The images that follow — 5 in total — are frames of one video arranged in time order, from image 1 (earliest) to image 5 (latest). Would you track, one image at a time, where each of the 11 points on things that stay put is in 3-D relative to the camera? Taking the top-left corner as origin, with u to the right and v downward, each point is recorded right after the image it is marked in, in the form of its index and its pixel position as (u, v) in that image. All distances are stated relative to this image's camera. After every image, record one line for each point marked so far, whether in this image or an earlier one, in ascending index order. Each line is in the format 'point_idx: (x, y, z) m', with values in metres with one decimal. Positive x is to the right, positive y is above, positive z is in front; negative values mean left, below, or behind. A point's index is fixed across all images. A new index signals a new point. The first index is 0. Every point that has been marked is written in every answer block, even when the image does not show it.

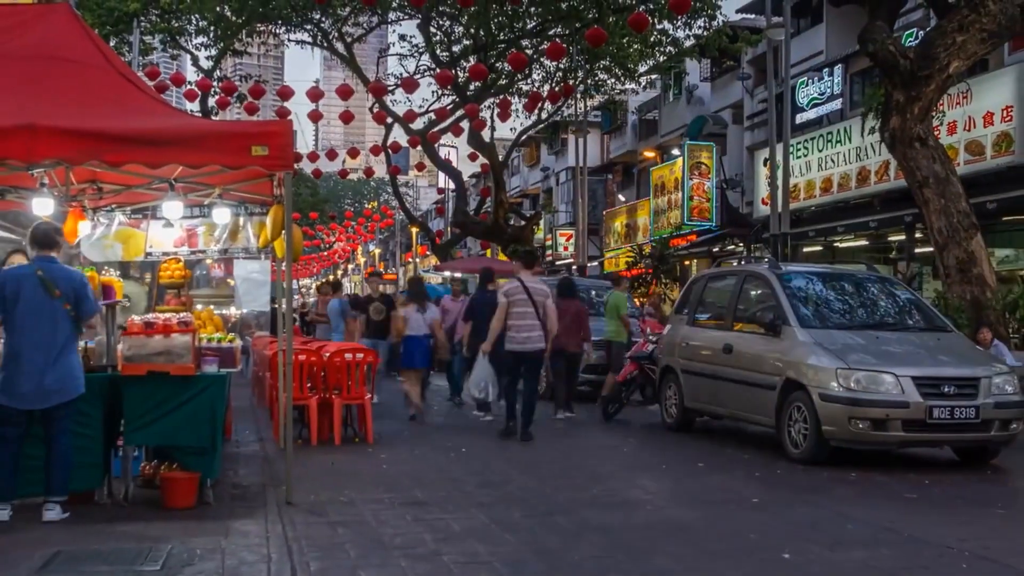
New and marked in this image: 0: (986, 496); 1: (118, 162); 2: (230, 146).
0: (+3.5, -1.6, +7.7) m
1: (-2.8, +0.9, +7.0) m
2: (-2.0, +1.0, +7.3) m
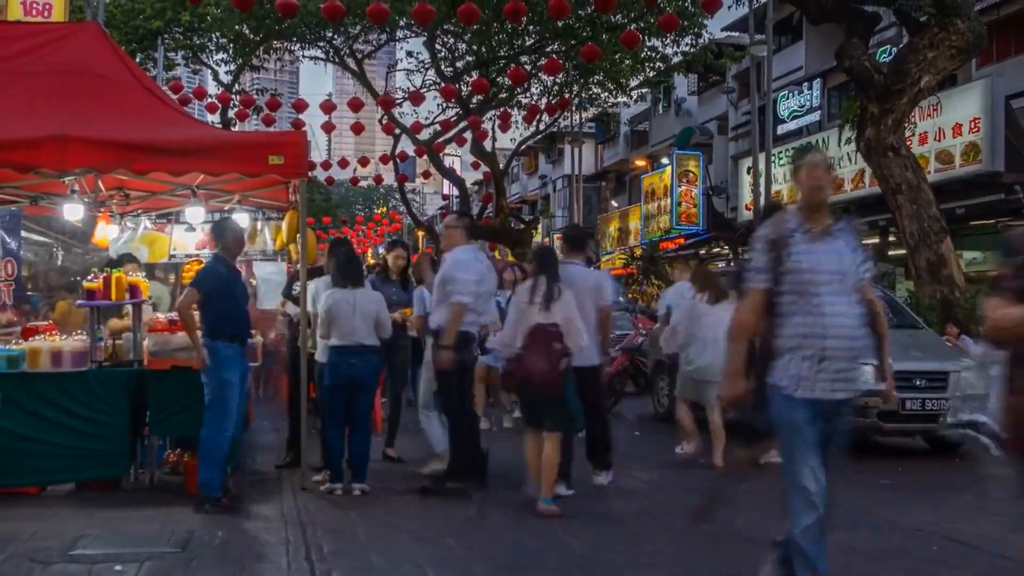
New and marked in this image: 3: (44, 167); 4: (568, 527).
0: (+3.5, -1.6, +8.2) m
1: (-2.8, +0.9, +7.5) m
2: (-2.0, +1.0, +7.8) m
3: (-3.5, +0.9, +7.4) m
4: (+0.4, -1.7, +7.1) m
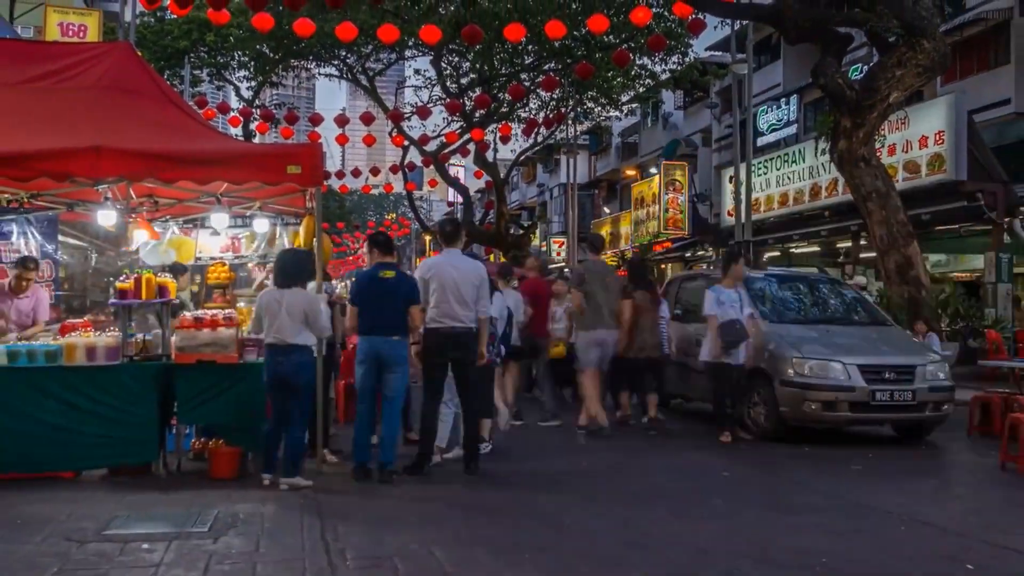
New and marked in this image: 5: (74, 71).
0: (+3.5, -1.6, +8.8) m
1: (-2.8, +0.9, +8.2) m
2: (-2.0, +1.0, +8.4) m
3: (-3.5, +0.9, +8.0) m
4: (+0.4, -1.7, +7.8) m
5: (-4.1, +2.0, +9.3) m
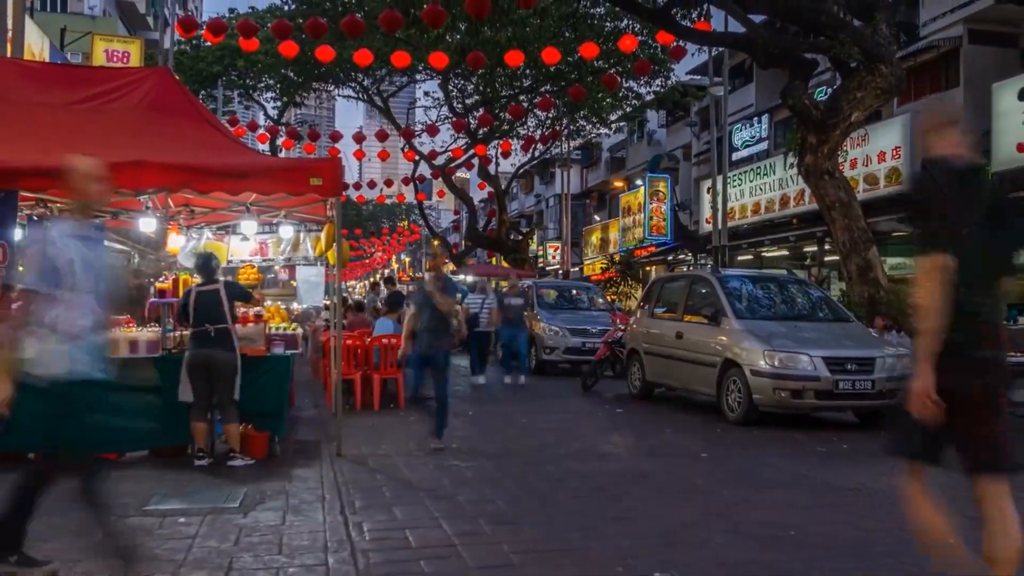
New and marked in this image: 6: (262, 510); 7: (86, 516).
0: (+3.5, -1.6, +9.7) m
1: (-2.8, +0.9, +9.2) m
2: (-2.0, +1.0, +9.4) m
3: (-3.5, +0.9, +9.0) m
4: (+0.4, -1.7, +8.7) m
5: (-4.1, +2.0, +10.3) m
6: (-2.0, -1.8, +8.2) m
7: (-3.4, -1.8, +8.0) m
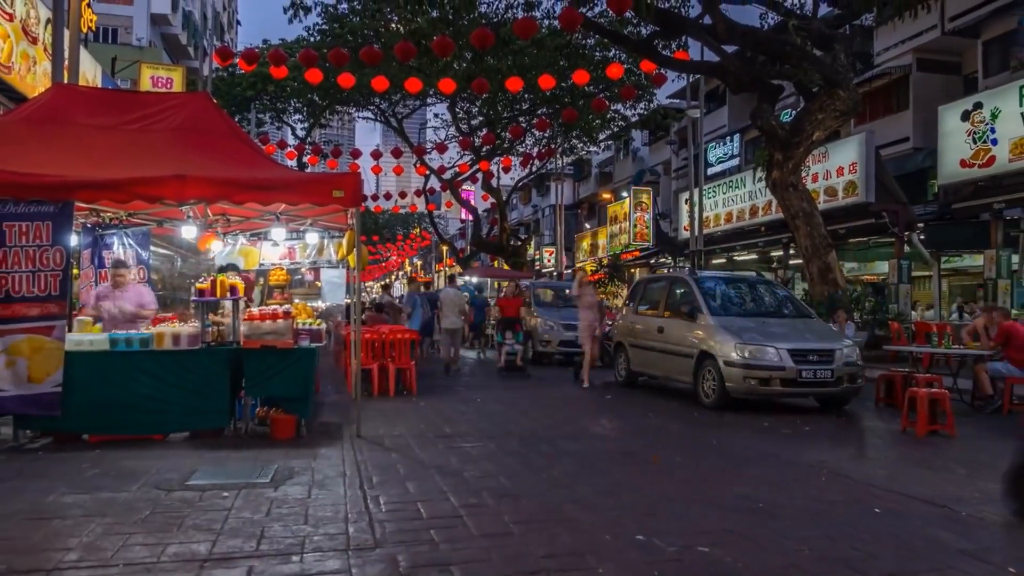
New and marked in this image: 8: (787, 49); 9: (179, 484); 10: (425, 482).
0: (+3.5, -1.6, +10.9) m
1: (-2.8, +0.9, +10.4) m
2: (-2.0, +1.0, +10.6) m
3: (-3.5, +0.9, +10.2) m
4: (+0.4, -1.7, +9.9) m
5: (-4.0, +2.0, +11.5) m
6: (-2.0, -1.8, +9.4) m
7: (-3.4, -1.8, +9.2) m
8: (+3.9, +3.3, +13.9) m
9: (-3.1, -1.8, +9.4) m
10: (-0.8, -1.8, +9.4) m
